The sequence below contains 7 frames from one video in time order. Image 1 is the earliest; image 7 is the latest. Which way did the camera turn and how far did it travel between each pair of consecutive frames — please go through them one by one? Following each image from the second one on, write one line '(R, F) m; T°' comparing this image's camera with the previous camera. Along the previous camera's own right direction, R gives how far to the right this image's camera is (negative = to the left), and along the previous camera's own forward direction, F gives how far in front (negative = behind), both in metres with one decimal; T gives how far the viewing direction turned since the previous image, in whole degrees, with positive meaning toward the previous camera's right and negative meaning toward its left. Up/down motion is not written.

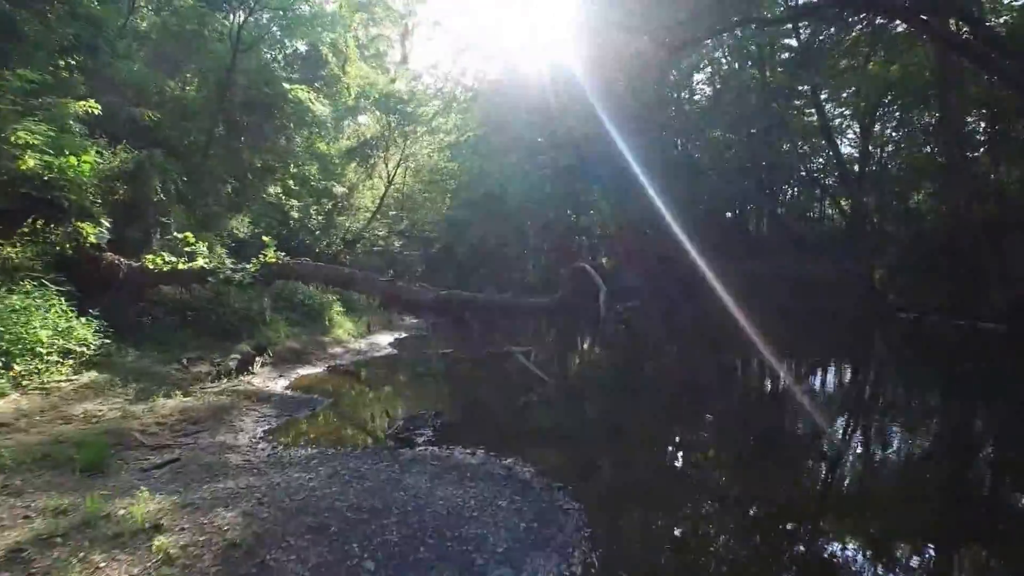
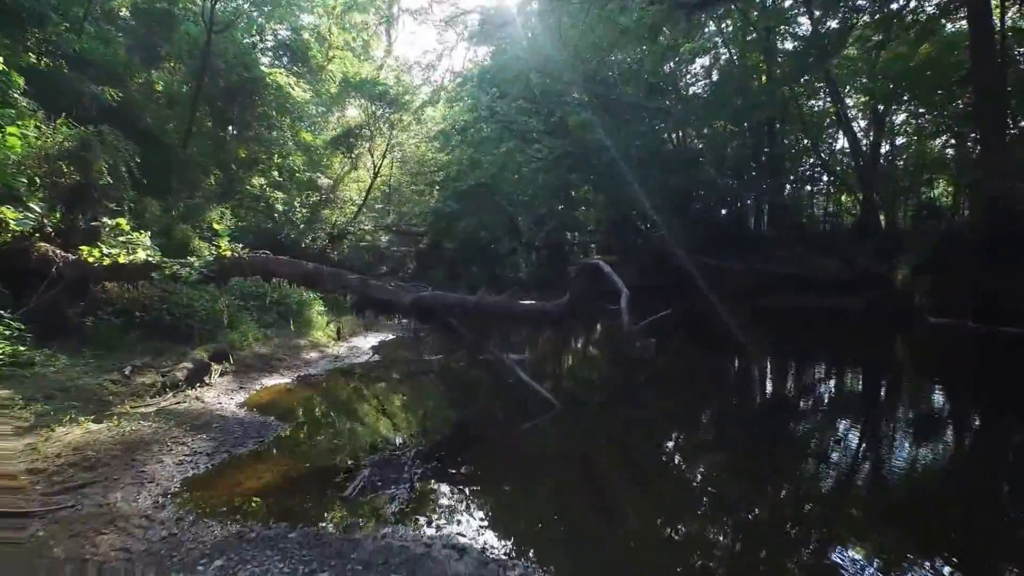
(0.0, +0.6) m; +1°
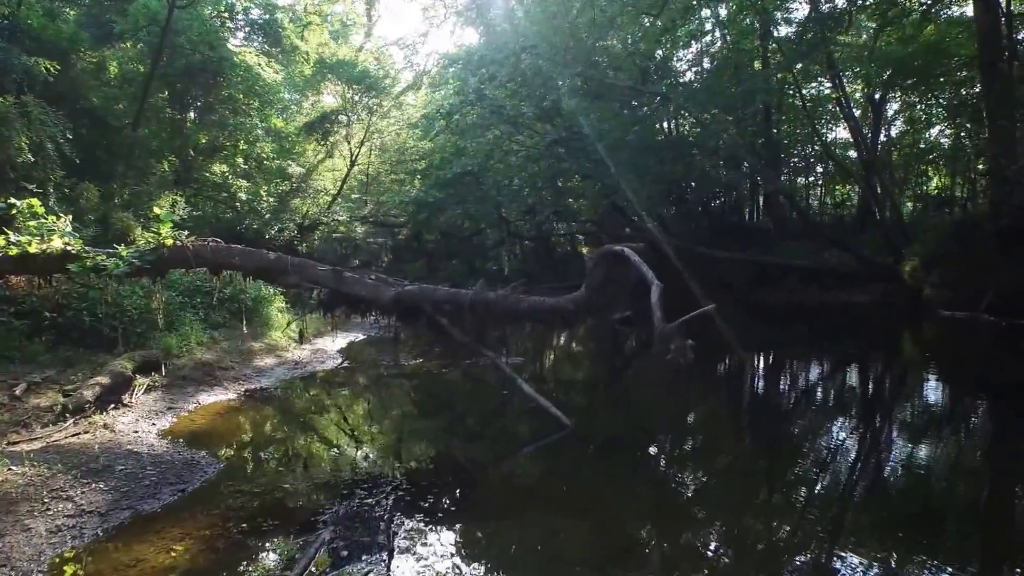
(-0.1, +0.7) m; +2°
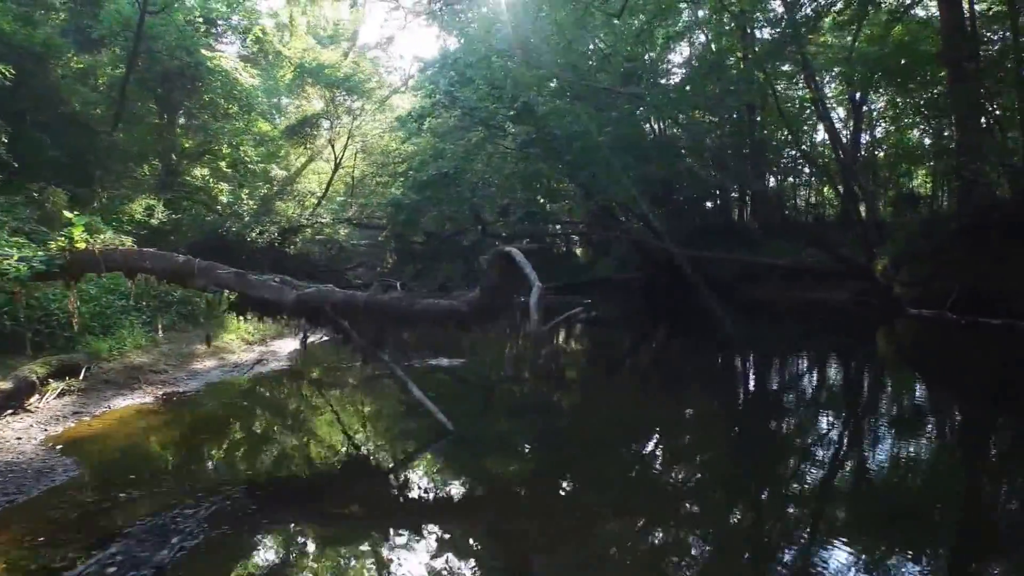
(+0.5, 0.0) m; -1°
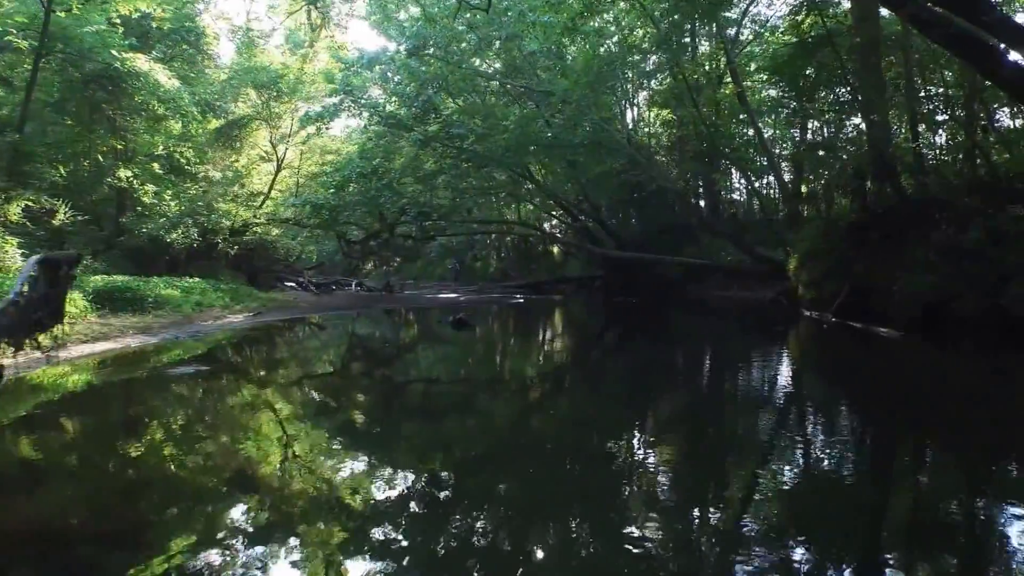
(0.0, -0.3) m; +5°
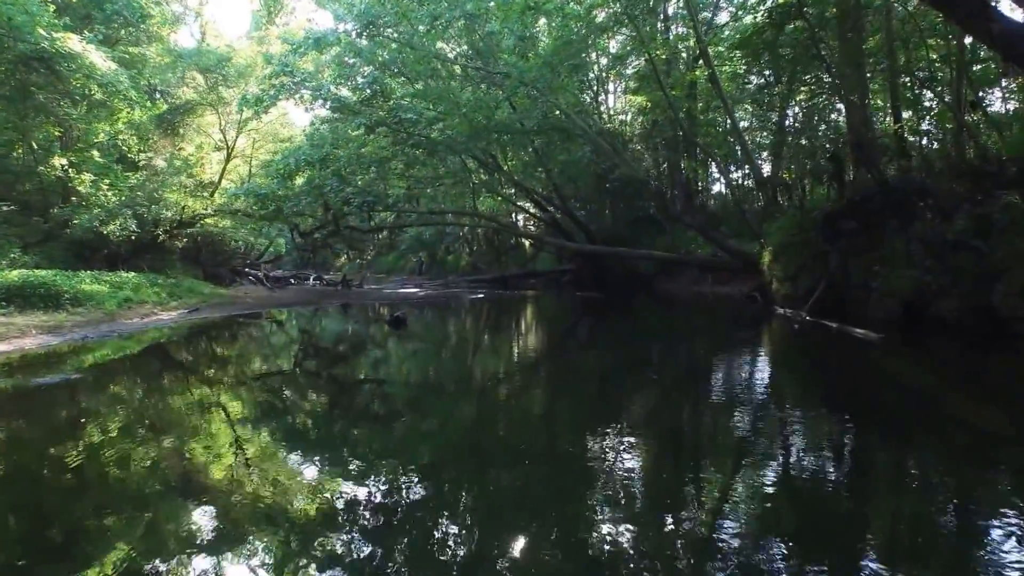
(+0.2, +0.6) m; +2°
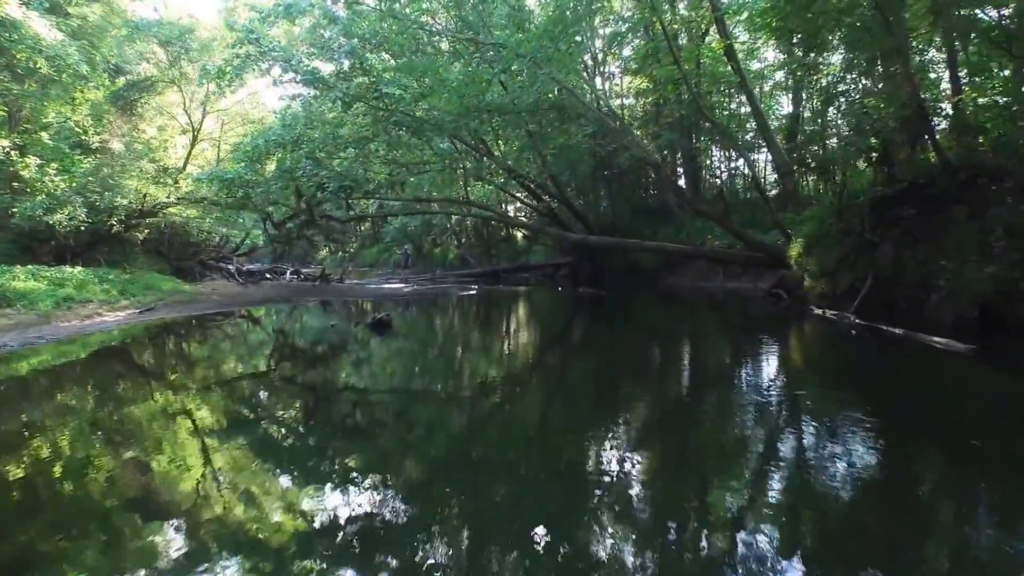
(-0.1, +1.0) m; +1°
